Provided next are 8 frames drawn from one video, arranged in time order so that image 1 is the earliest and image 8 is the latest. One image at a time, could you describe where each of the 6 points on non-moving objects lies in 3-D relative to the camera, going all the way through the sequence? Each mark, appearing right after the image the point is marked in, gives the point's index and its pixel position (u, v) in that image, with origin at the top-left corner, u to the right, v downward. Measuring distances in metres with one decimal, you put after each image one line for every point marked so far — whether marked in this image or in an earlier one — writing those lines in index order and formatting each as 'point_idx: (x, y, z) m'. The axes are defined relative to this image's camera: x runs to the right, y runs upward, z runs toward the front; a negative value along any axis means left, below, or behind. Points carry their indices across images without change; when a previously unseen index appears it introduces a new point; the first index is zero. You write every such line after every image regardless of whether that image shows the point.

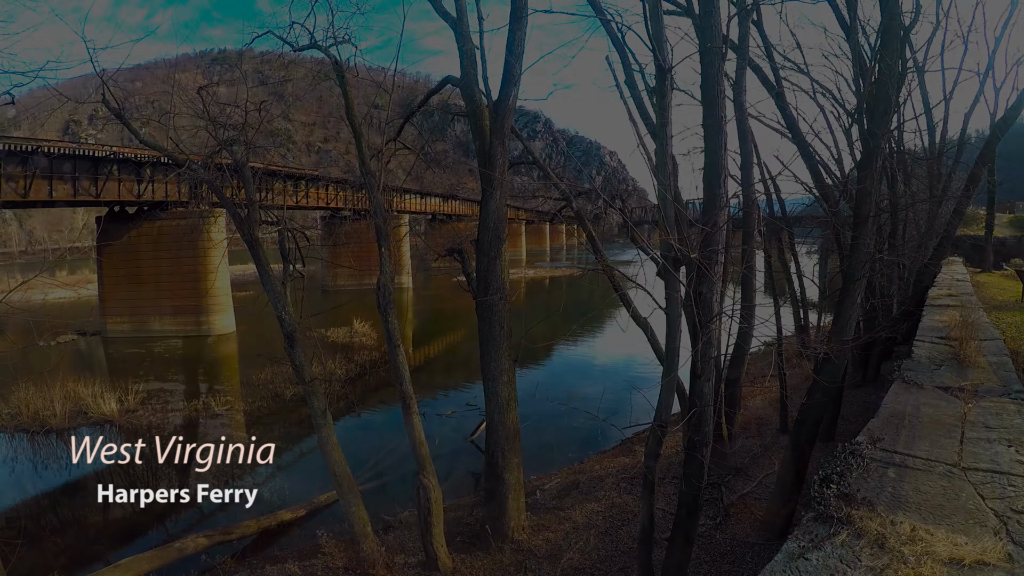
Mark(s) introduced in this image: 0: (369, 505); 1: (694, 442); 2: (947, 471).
0: (-3.3, -4.8, +12.6) m
1: (+1.7, -1.4, +5.1) m
2: (+2.3, -1.0, +3.0) m
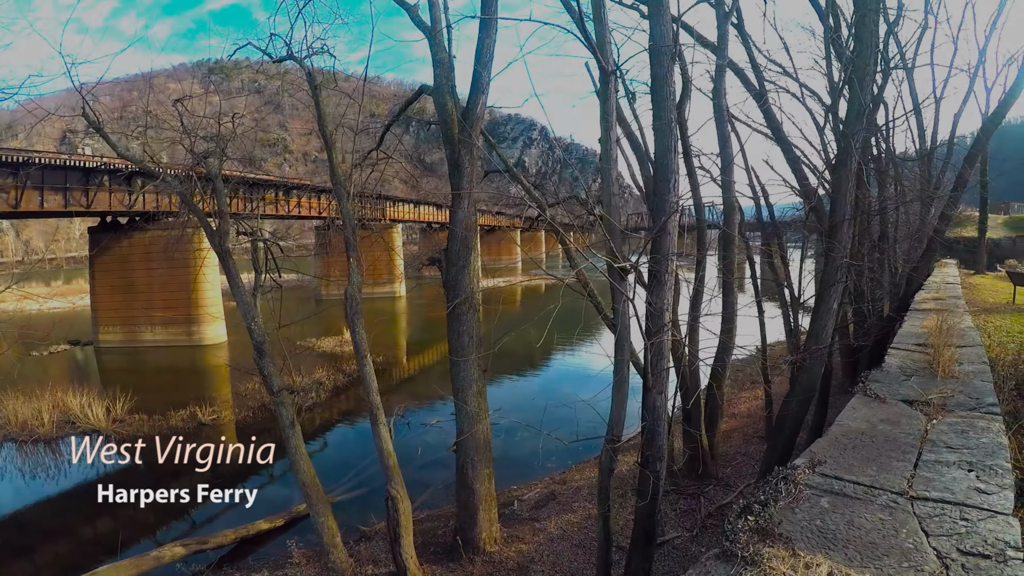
0: (-3.7, -5.1, +12.3) m
1: (+1.2, -1.5, +4.8) m
2: (+1.8, -1.0, +2.7) m
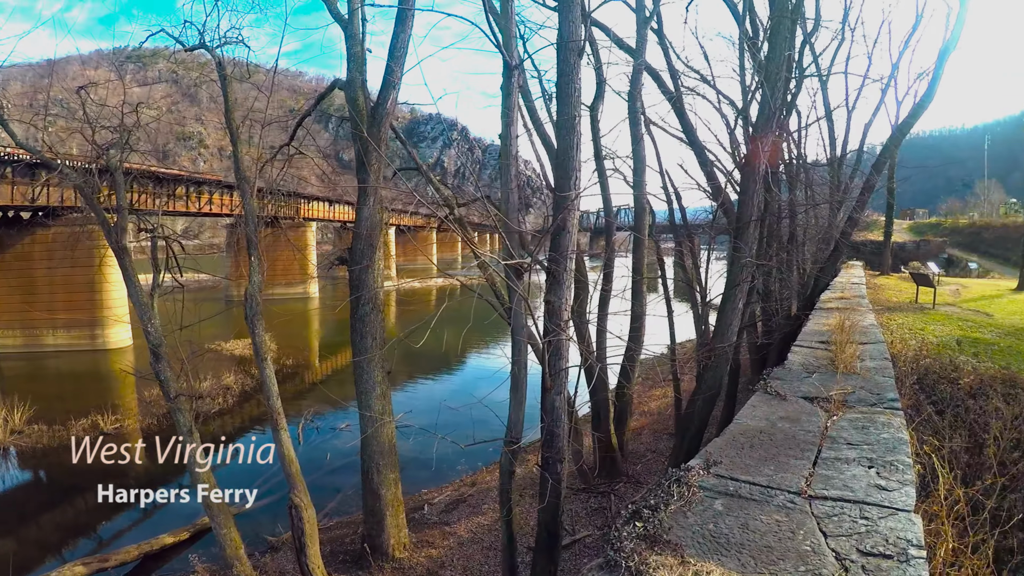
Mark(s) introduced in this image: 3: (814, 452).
0: (-5.4, -5.0, +11.3) m
1: (+0.3, -1.4, +4.4) m
2: (+1.2, -0.9, +2.4) m
3: (+1.5, -0.8, +2.8) m
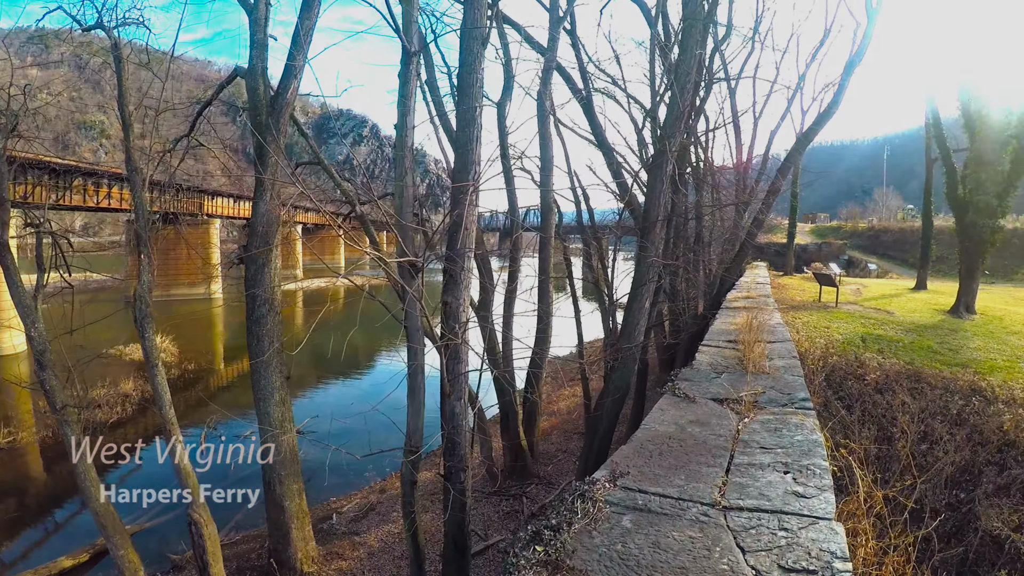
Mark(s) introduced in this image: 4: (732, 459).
0: (-7.0, -5.0, +10.0) m
1: (-0.4, -1.3, +4.0) m
2: (+0.7, -0.9, +2.1) m
3: (+1.0, -0.8, +2.5) m
4: (+1.0, -0.8, +2.5) m
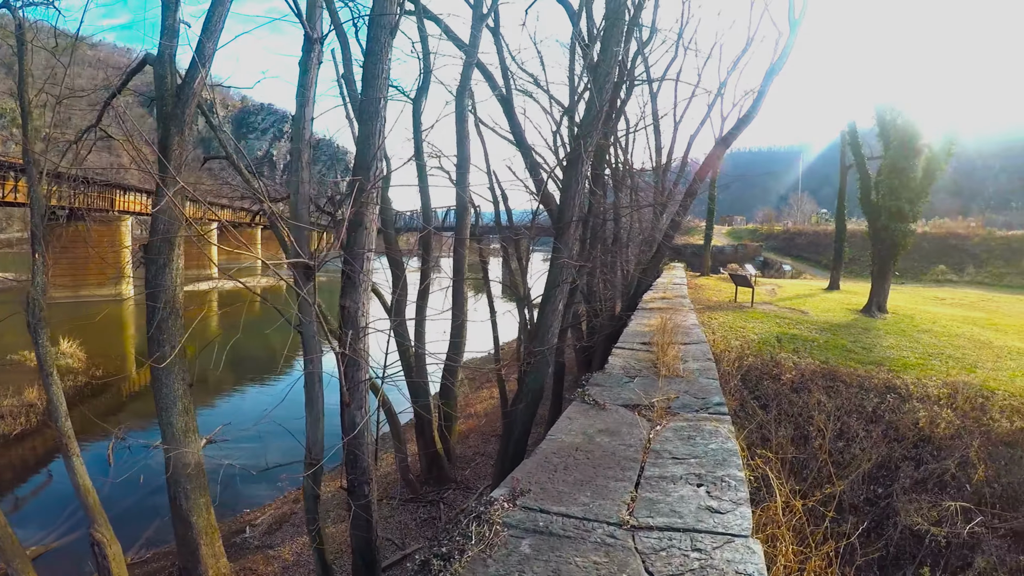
0: (-8.2, -4.9, +8.9) m
1: (-1.0, -1.3, +3.6) m
2: (+0.3, -0.8, +1.9) m
3: (+0.5, -0.8, +2.3) m
4: (+0.6, -0.8, +2.3) m
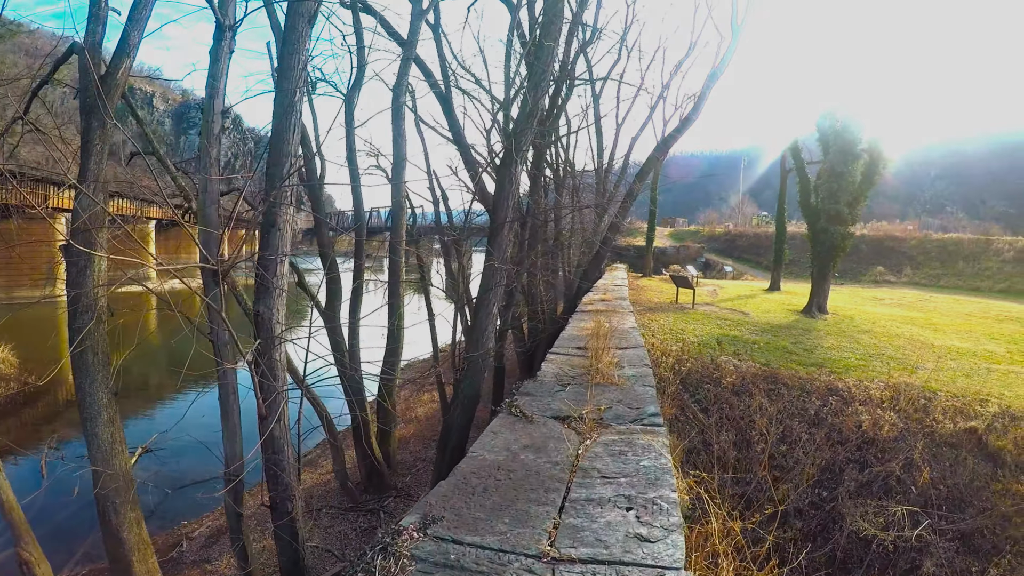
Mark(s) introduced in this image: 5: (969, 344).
0: (-8.9, -5.0, +8.1) m
1: (-1.4, -1.3, +3.4) m
2: (+0.1, -0.8, +1.8) m
3: (+0.3, -0.8, +2.2) m
4: (+0.3, -0.8, +2.2) m
5: (+6.0, -0.8, +7.2) m
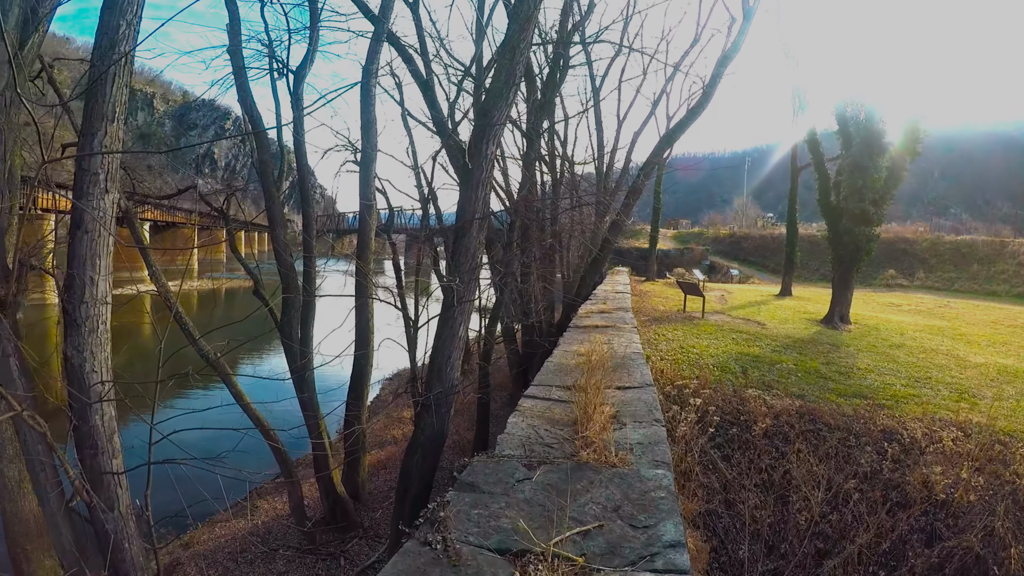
0: (-9.0, -5.1, +7.6) m
1: (-1.5, -1.4, +2.9) m
2: (0.0, -0.9, +1.2) m
3: (+0.2, -0.8, +1.7) m
4: (+0.2, -0.8, +1.7) m
5: (+5.9, -0.8, +6.6) m
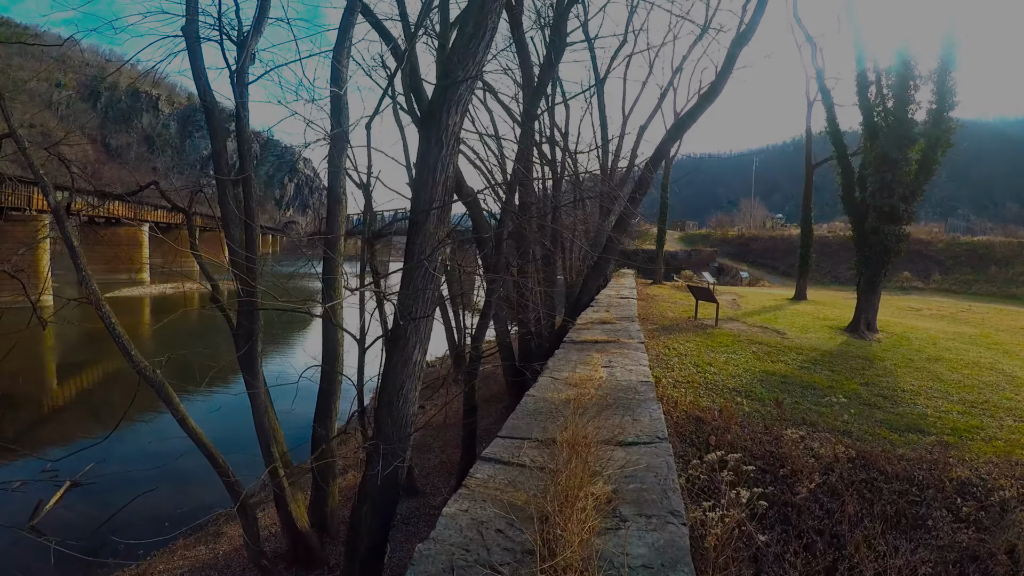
0: (-9.0, -5.1, +7.2) m
1: (-1.6, -1.4, +2.4) m
2: (-0.1, -0.9, +0.8) m
3: (+0.1, -0.9, +1.2) m
4: (+0.1, -0.9, +1.2) m
5: (+5.8, -0.9, +6.1) m
